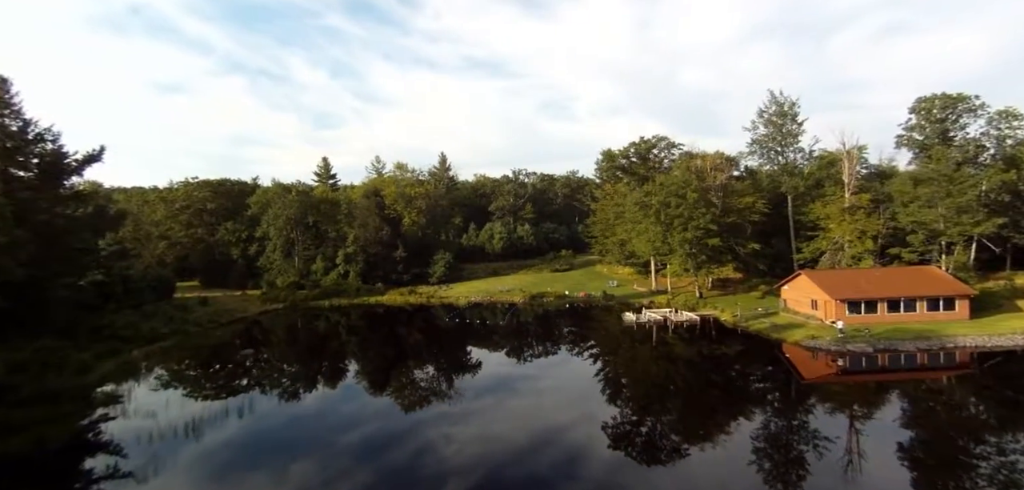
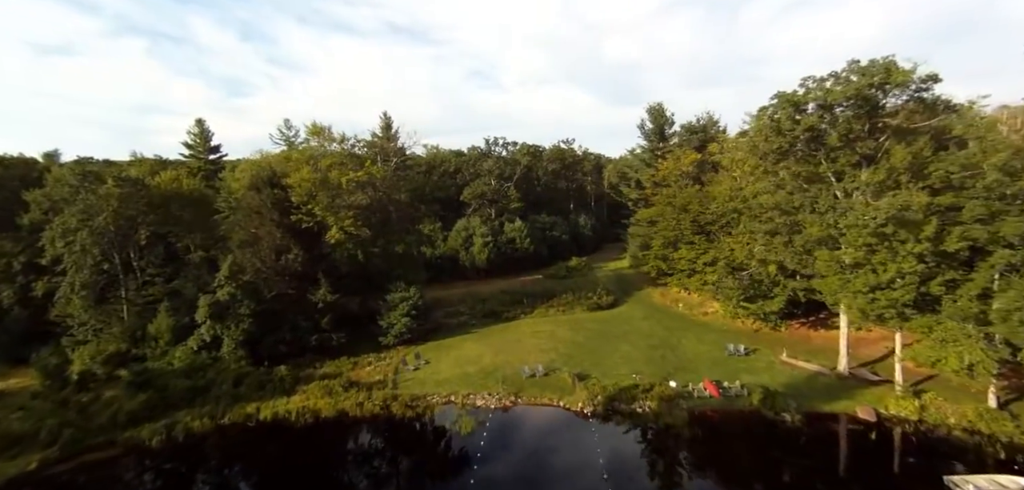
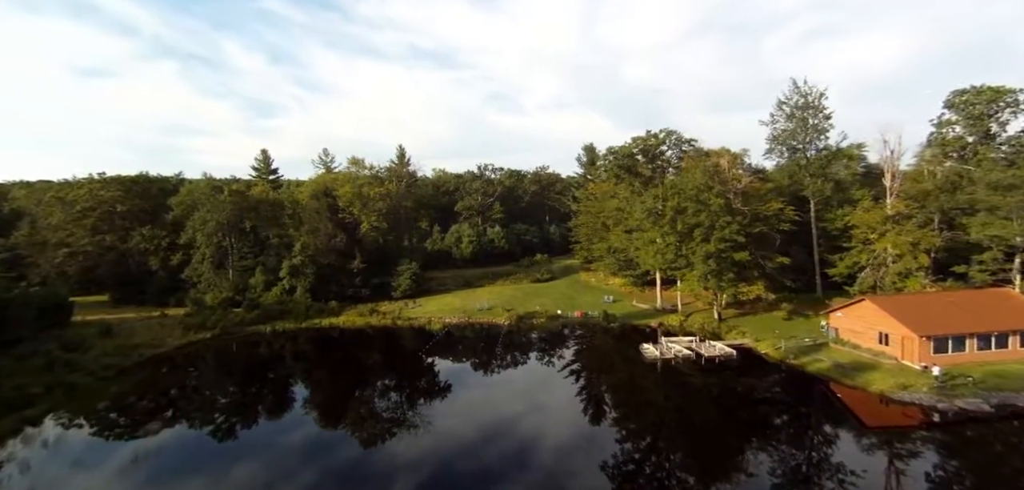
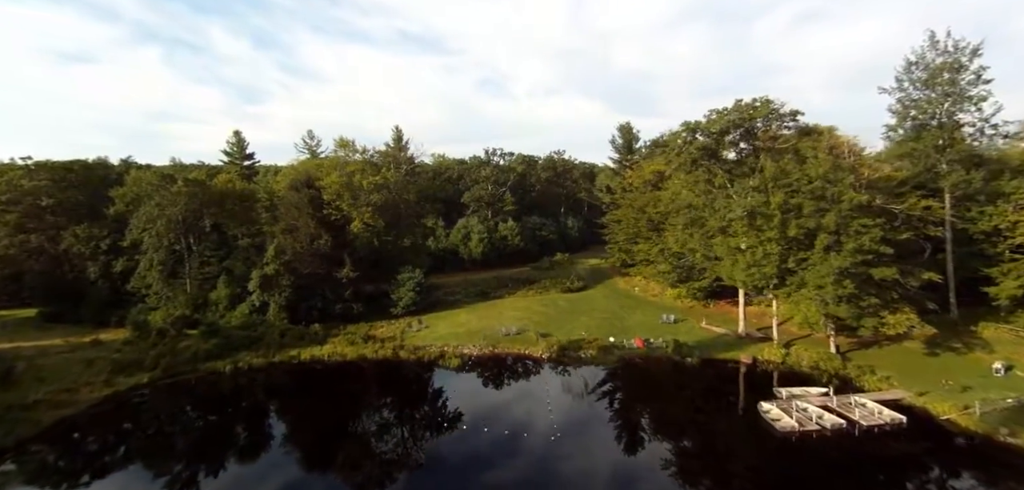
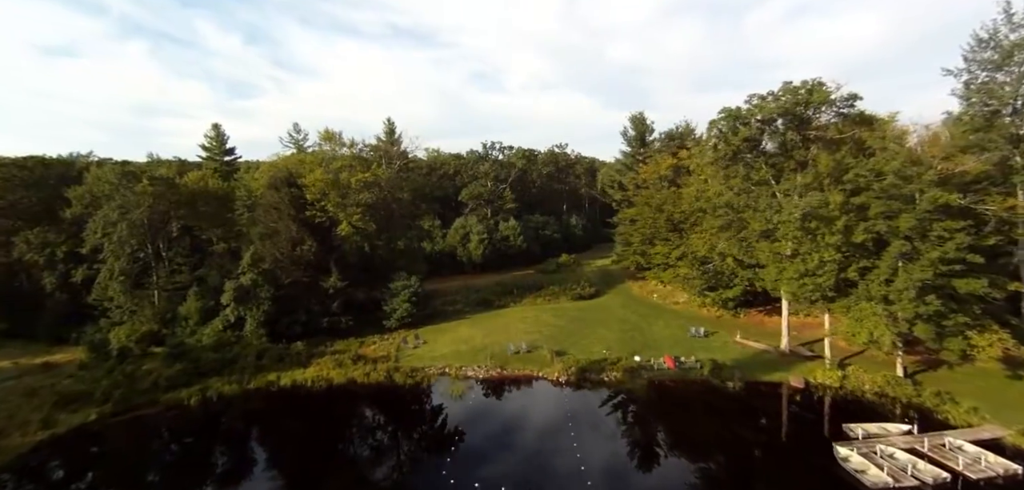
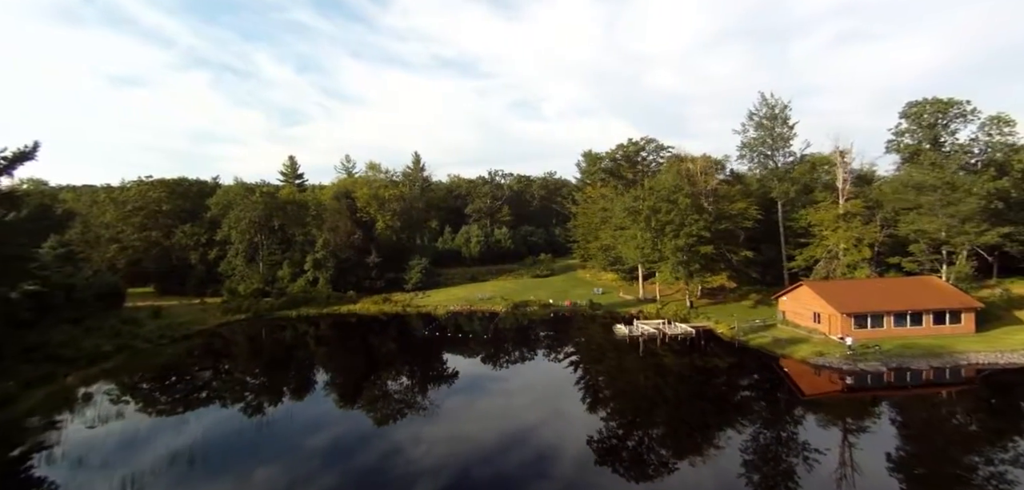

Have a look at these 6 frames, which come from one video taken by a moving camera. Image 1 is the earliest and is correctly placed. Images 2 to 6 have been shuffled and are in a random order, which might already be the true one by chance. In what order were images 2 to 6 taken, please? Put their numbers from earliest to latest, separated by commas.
6, 3, 4, 5, 2
